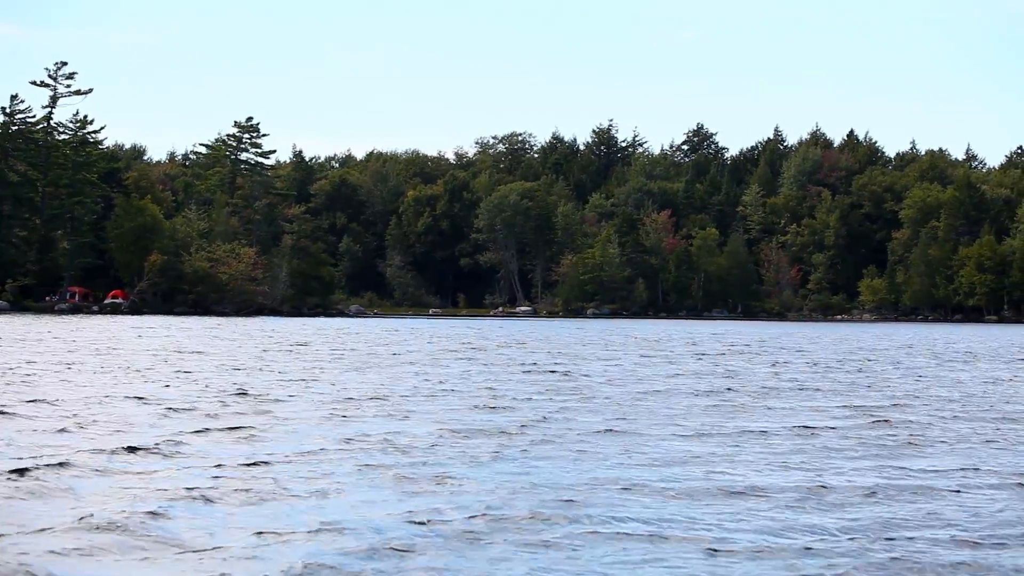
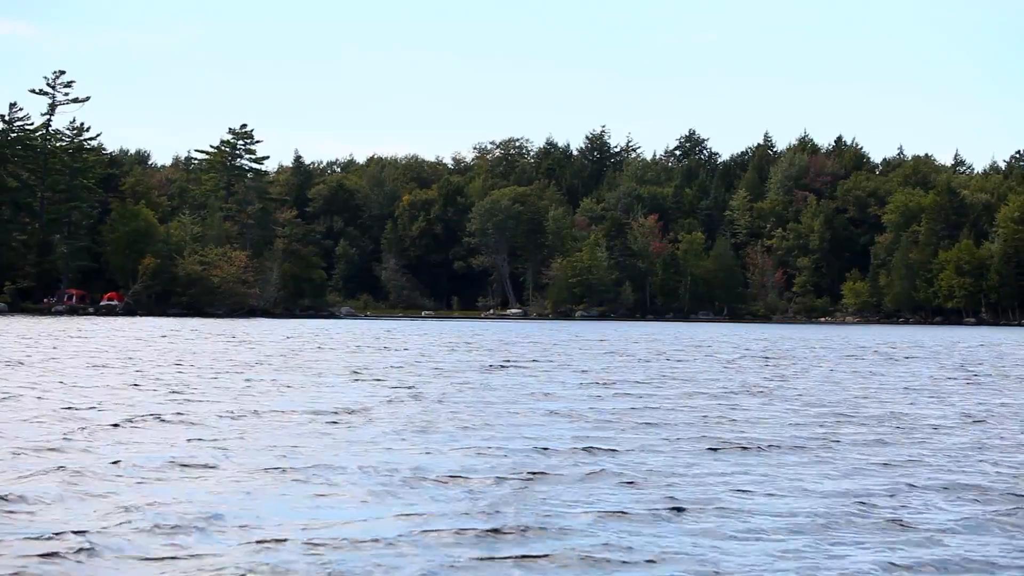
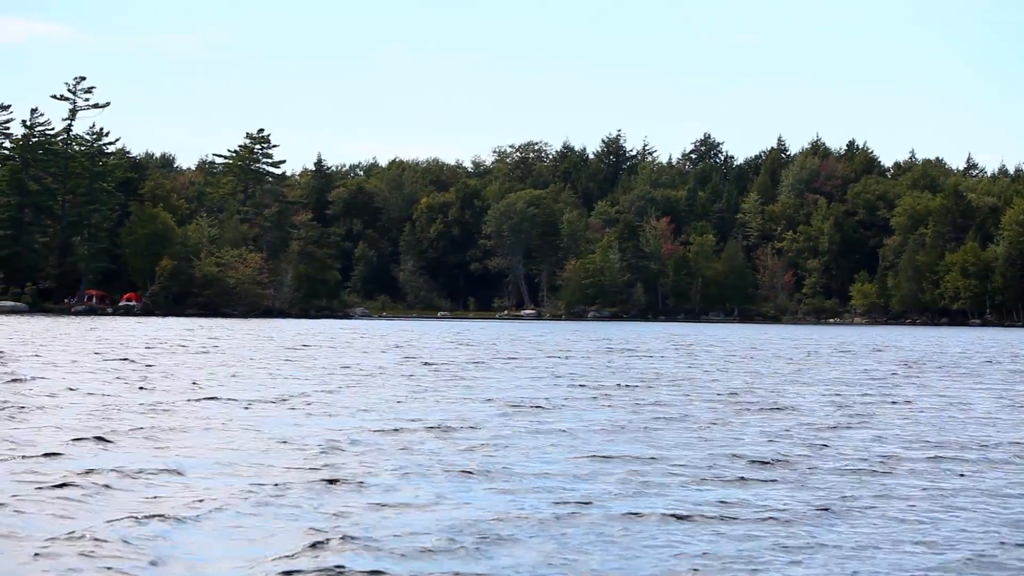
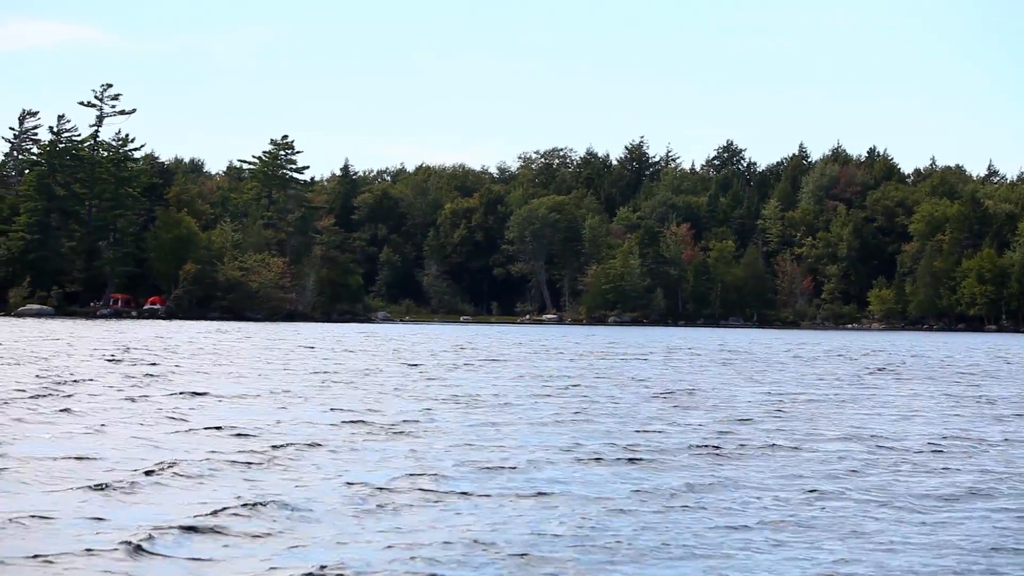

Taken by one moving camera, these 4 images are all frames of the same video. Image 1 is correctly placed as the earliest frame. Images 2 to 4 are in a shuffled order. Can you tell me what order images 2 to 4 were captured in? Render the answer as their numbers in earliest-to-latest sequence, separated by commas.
2, 3, 4
